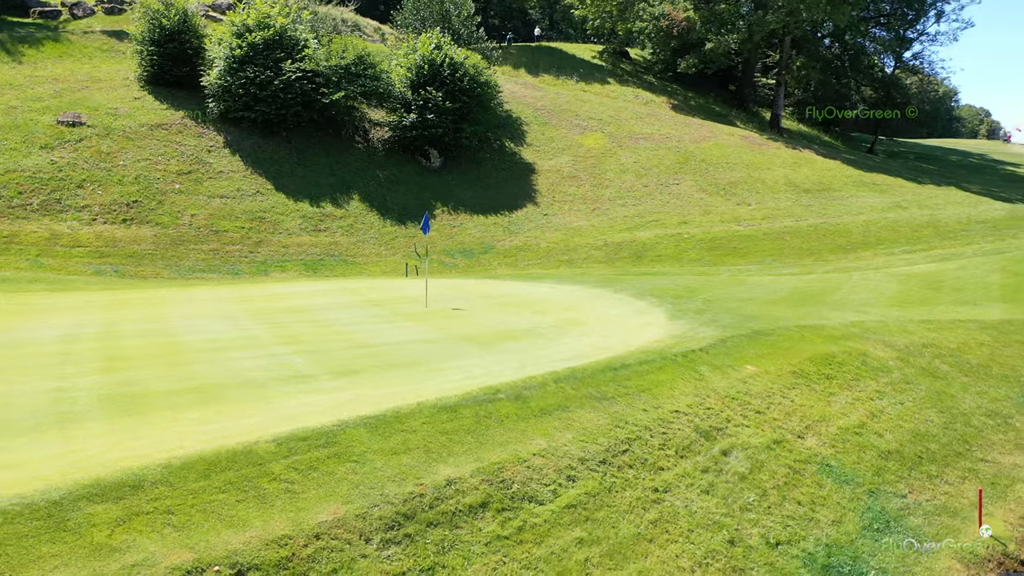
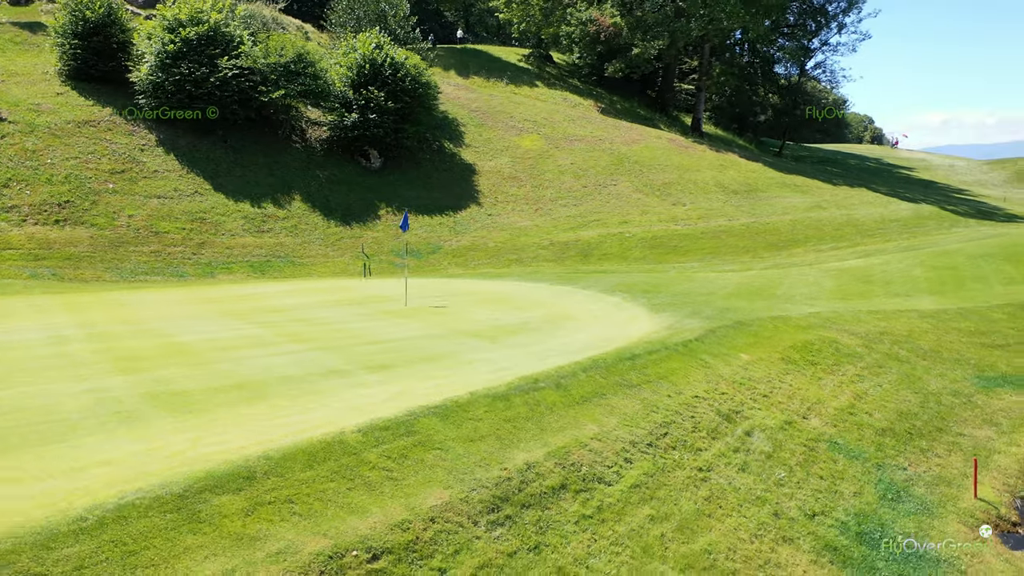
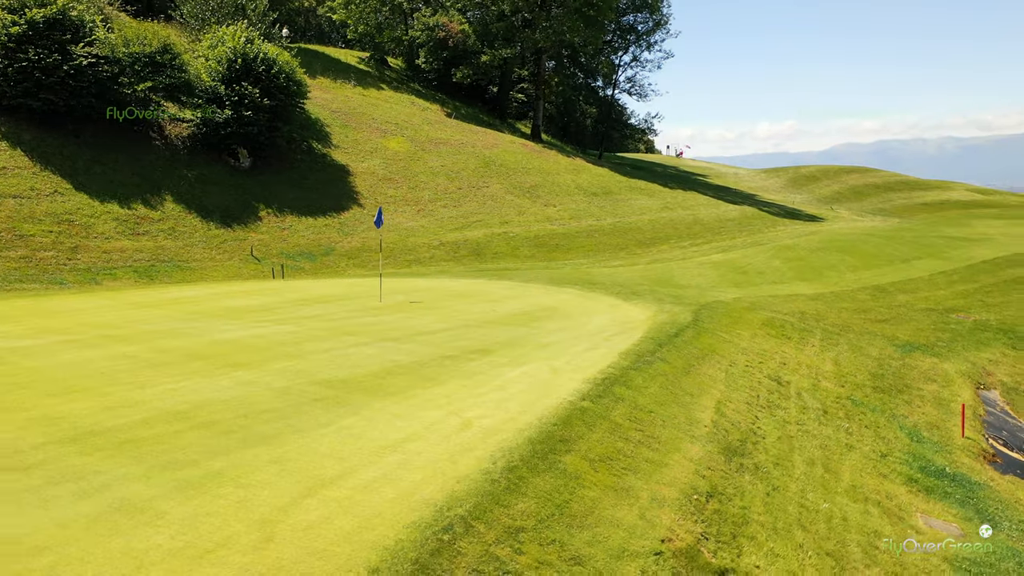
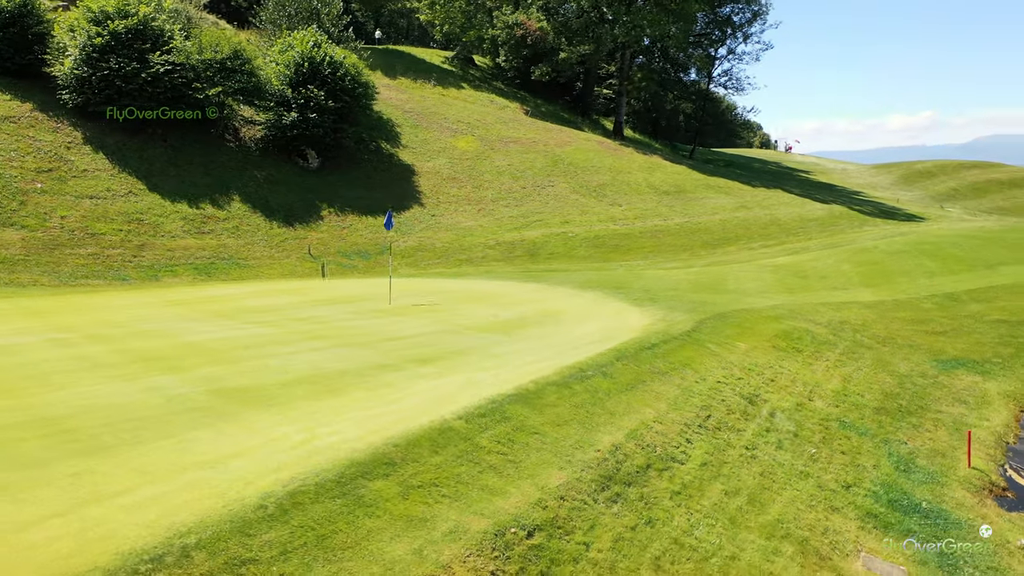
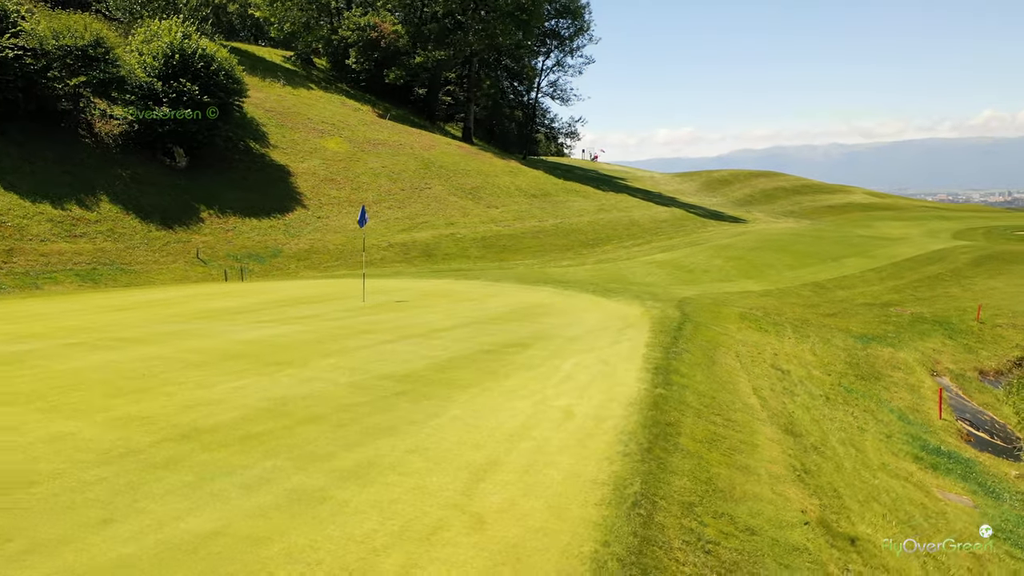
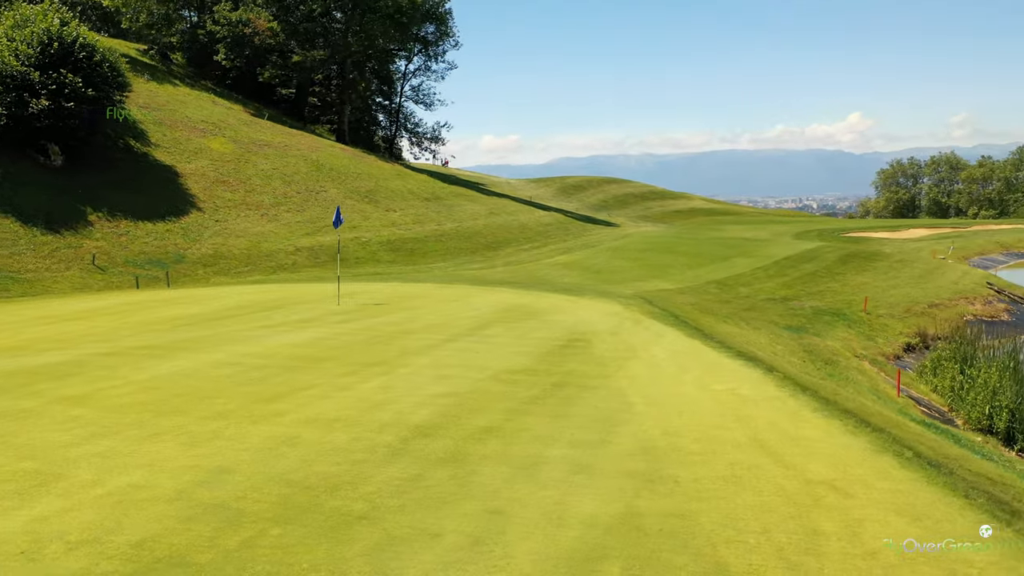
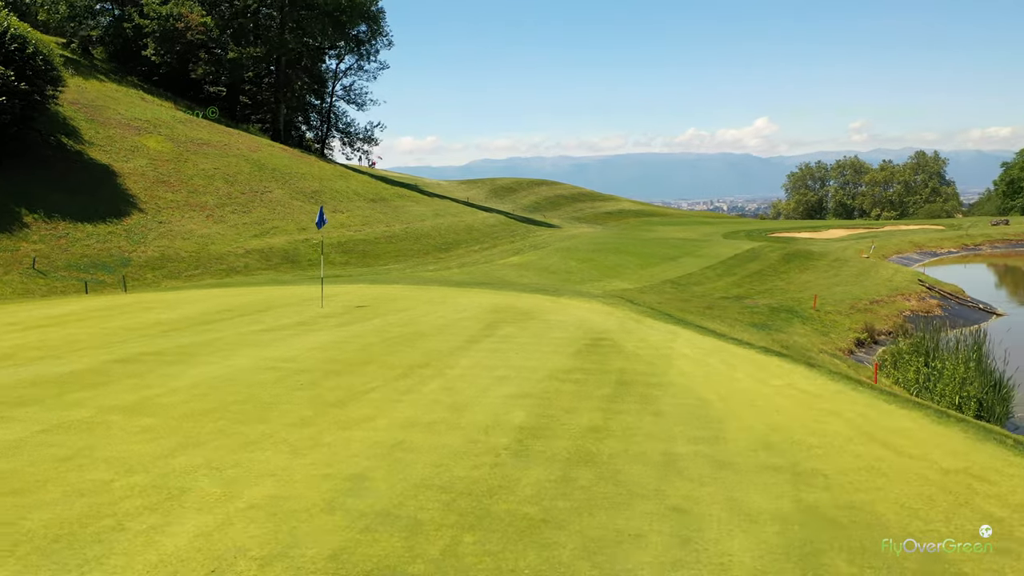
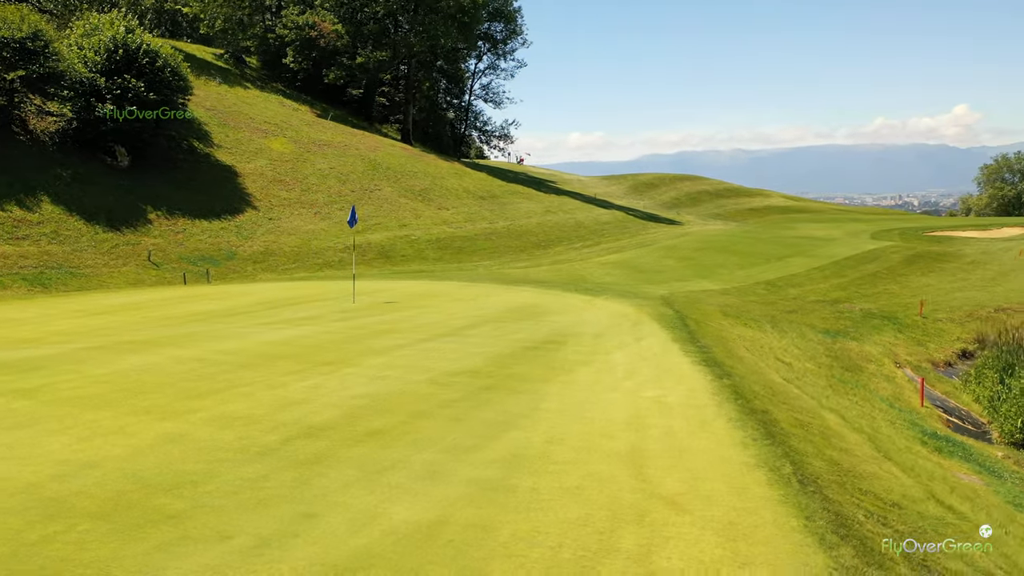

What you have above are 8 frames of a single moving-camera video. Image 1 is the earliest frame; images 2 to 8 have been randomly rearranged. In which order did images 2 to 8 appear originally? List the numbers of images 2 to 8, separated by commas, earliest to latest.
2, 4, 3, 5, 8, 6, 7
